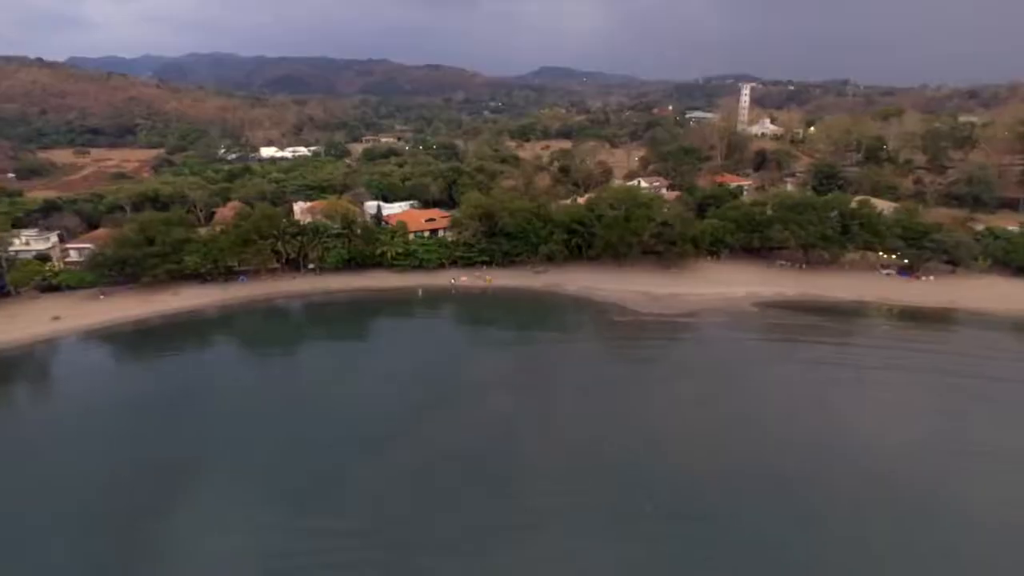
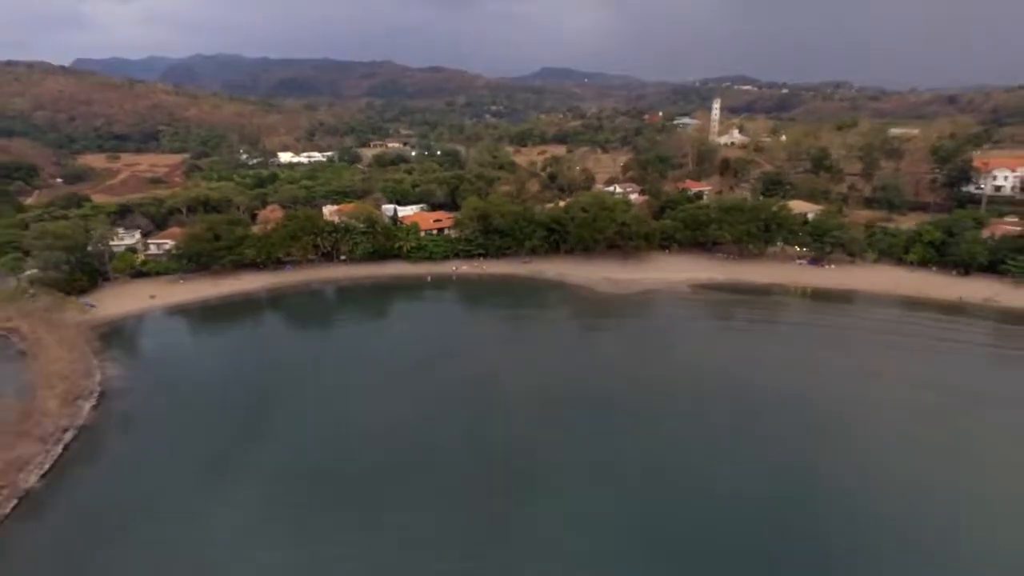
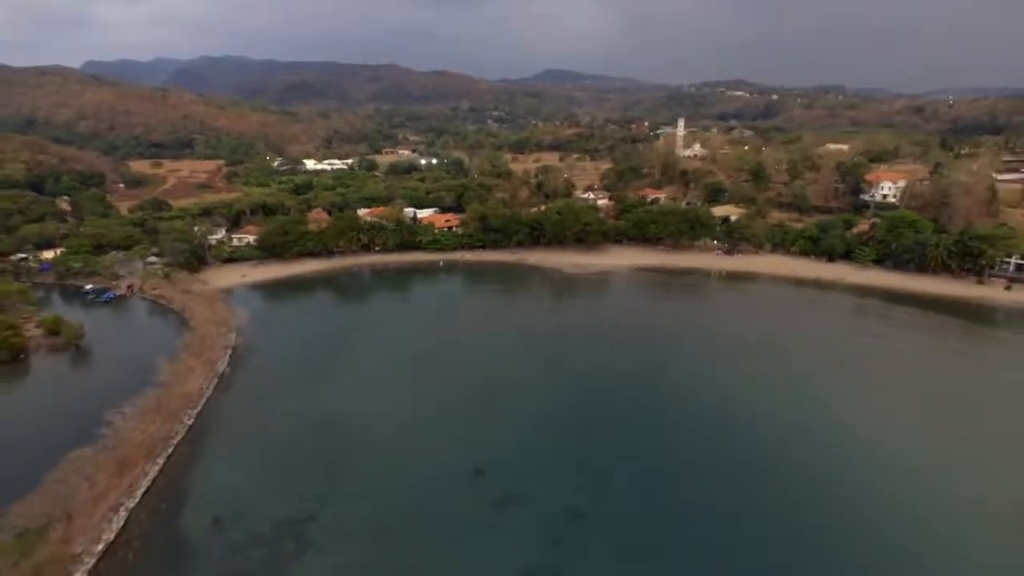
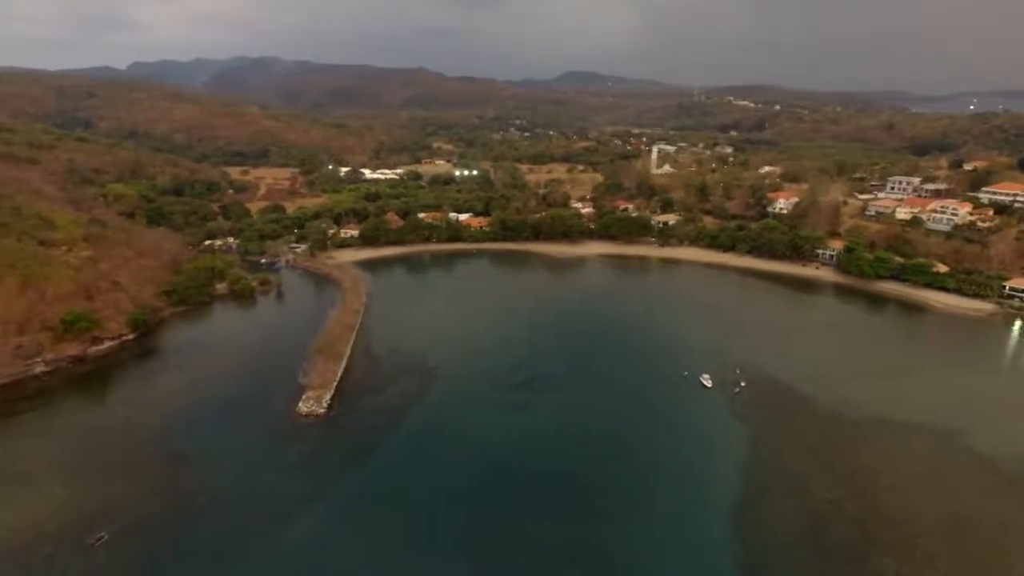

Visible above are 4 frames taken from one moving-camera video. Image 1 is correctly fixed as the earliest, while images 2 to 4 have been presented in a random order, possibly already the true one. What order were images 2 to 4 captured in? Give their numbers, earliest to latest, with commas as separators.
2, 3, 4
